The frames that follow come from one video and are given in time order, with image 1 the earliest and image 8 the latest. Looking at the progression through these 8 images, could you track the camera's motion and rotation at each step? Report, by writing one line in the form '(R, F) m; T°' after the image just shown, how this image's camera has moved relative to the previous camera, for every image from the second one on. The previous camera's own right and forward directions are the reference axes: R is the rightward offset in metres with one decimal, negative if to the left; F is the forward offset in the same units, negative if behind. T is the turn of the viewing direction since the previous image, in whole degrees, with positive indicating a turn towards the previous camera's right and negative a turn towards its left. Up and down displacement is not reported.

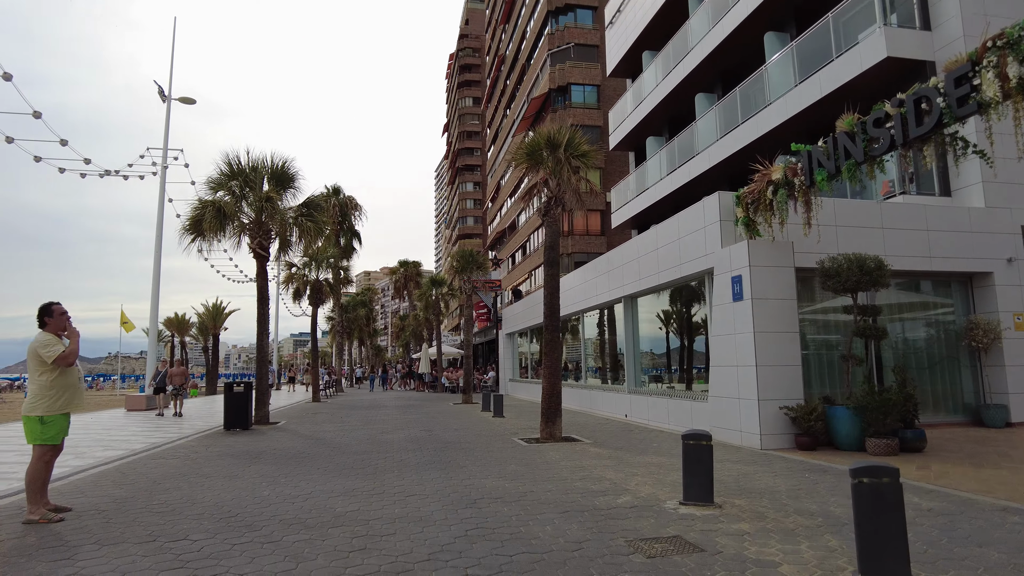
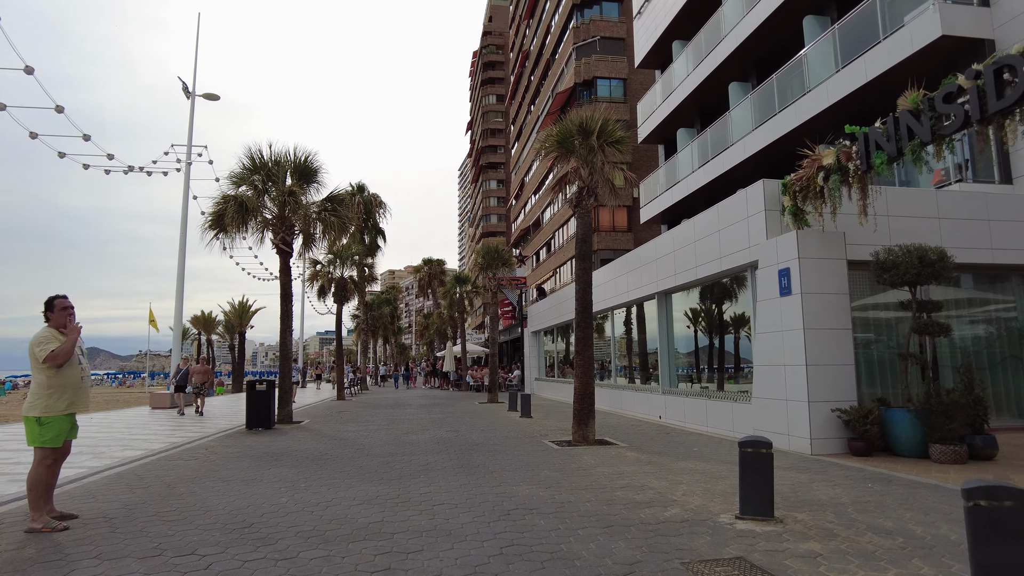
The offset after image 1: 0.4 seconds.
(-0.1, +0.5) m; -2°
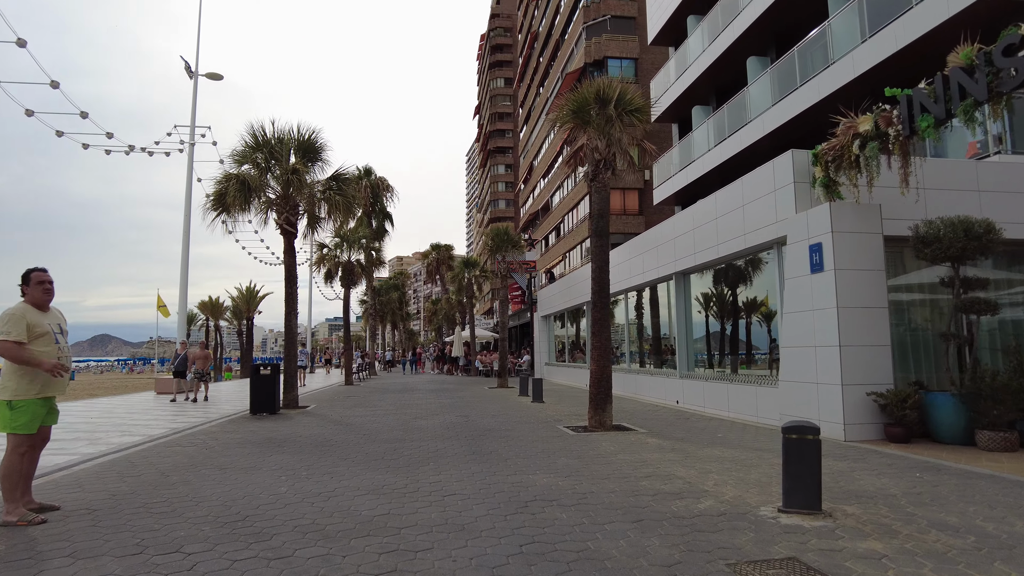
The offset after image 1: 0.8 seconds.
(-0.1, +0.5) m; -1°
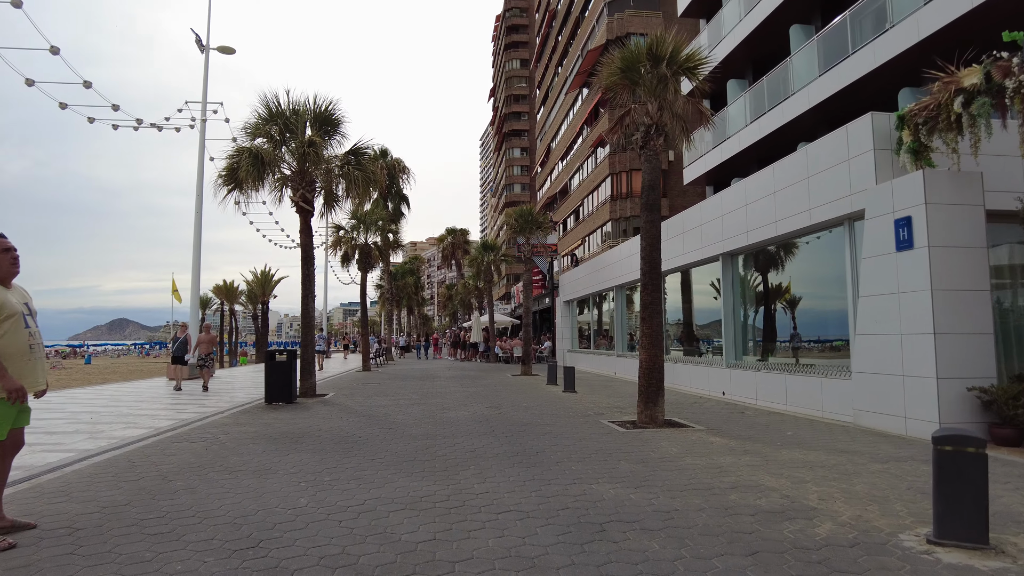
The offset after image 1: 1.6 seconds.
(-0.4, +1.0) m; -1°
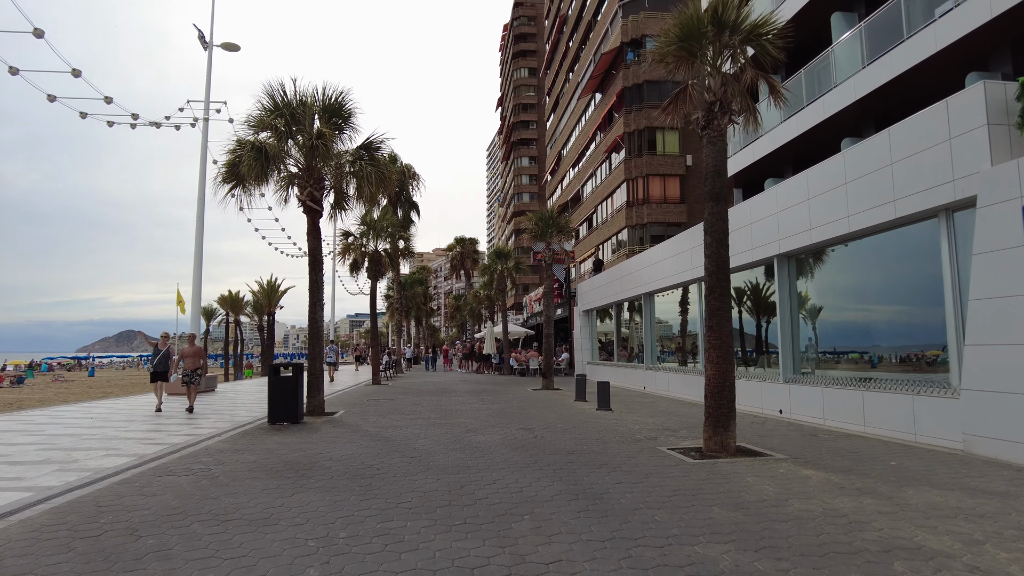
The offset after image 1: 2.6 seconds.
(-0.5, +1.4) m; -1°
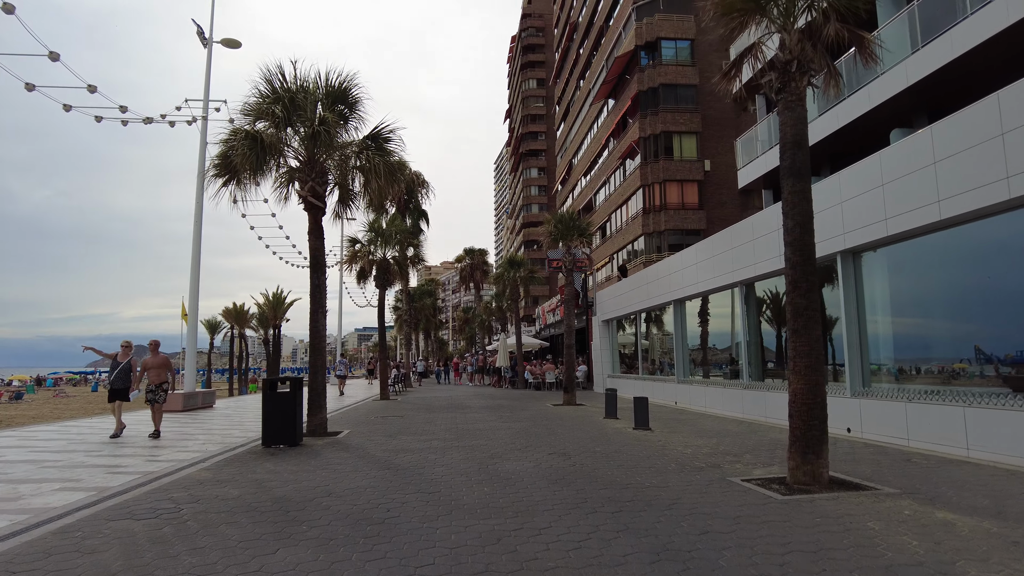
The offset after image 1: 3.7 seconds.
(-0.3, +1.4) m; -1°
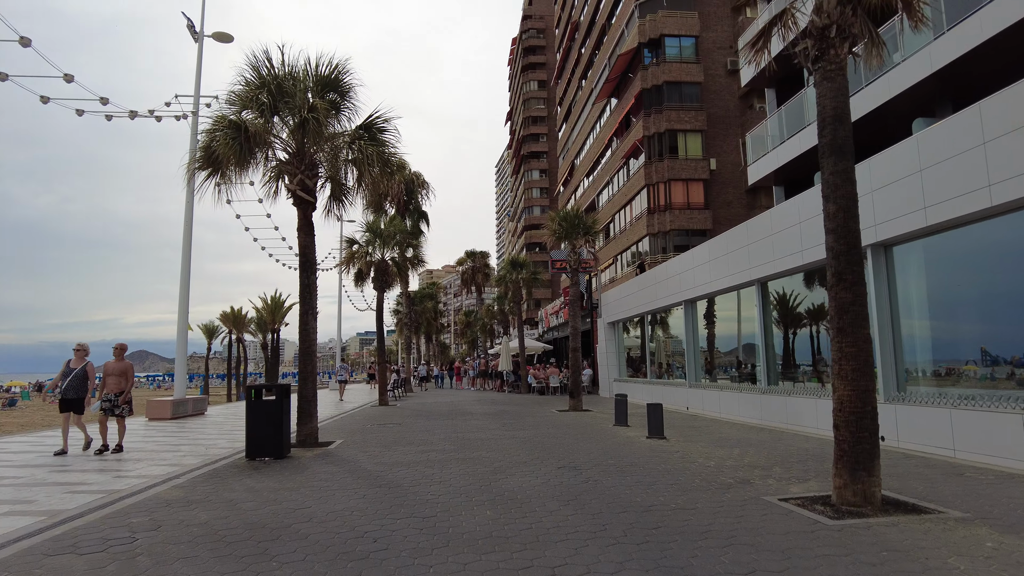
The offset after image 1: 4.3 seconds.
(0.0, +0.8) m; 0°
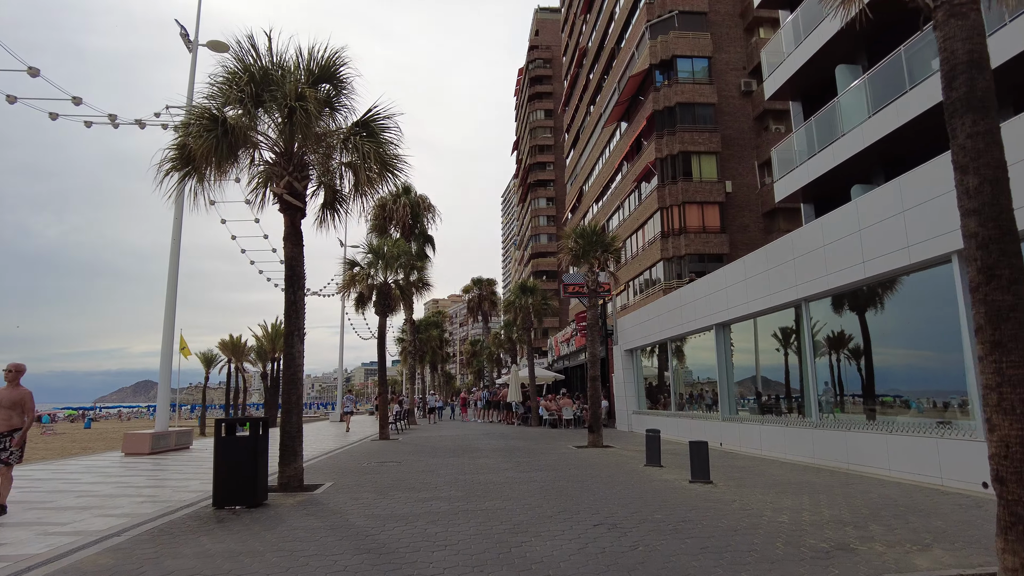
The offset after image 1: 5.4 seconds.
(-0.2, +1.5) m; 0°
